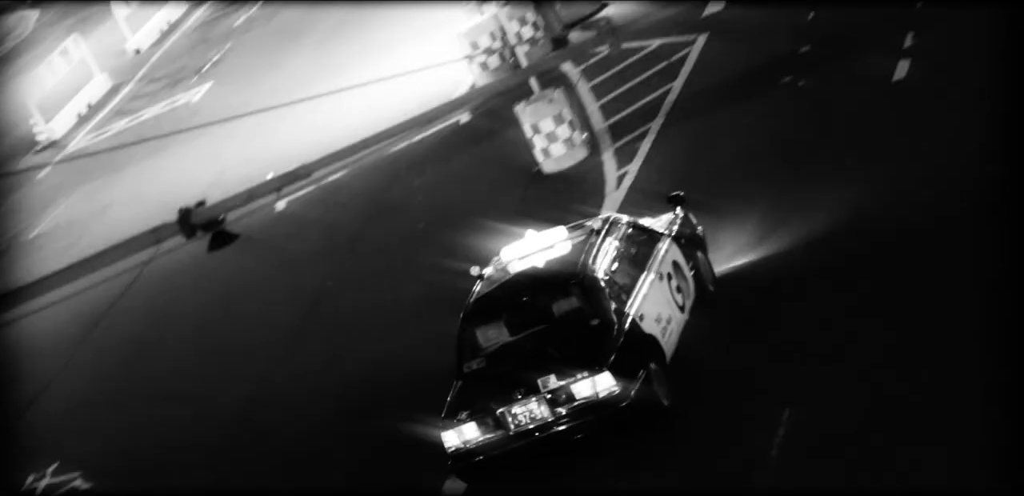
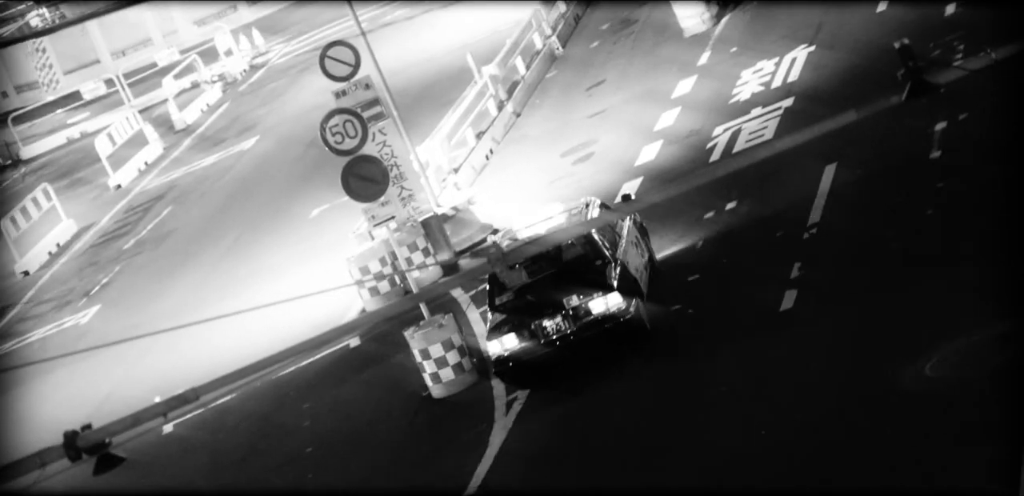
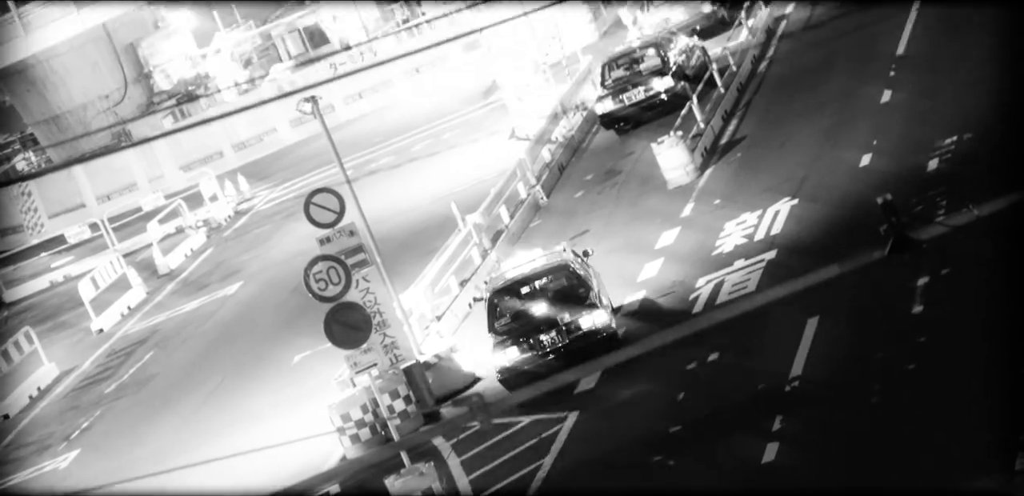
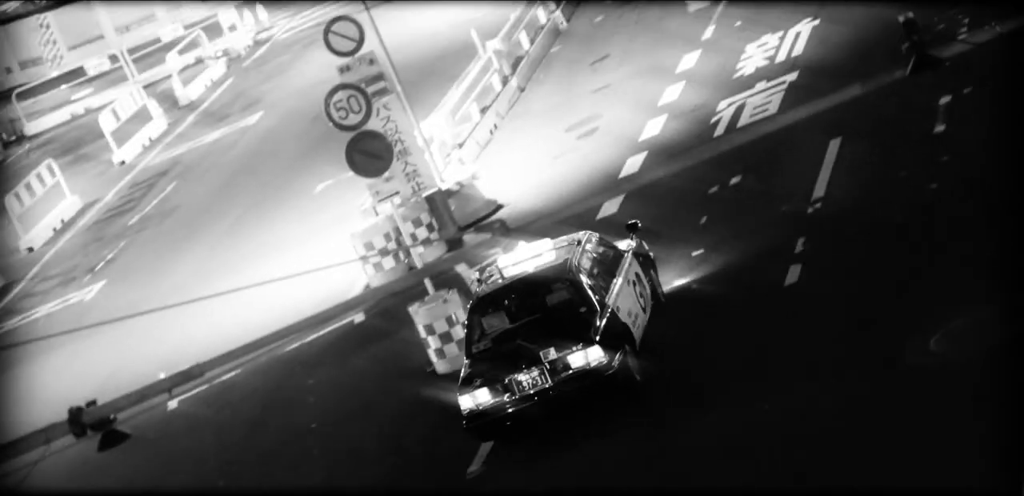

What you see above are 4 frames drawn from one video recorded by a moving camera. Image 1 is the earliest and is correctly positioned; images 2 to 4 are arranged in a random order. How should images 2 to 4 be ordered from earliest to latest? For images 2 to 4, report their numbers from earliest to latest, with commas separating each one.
2, 3, 4
